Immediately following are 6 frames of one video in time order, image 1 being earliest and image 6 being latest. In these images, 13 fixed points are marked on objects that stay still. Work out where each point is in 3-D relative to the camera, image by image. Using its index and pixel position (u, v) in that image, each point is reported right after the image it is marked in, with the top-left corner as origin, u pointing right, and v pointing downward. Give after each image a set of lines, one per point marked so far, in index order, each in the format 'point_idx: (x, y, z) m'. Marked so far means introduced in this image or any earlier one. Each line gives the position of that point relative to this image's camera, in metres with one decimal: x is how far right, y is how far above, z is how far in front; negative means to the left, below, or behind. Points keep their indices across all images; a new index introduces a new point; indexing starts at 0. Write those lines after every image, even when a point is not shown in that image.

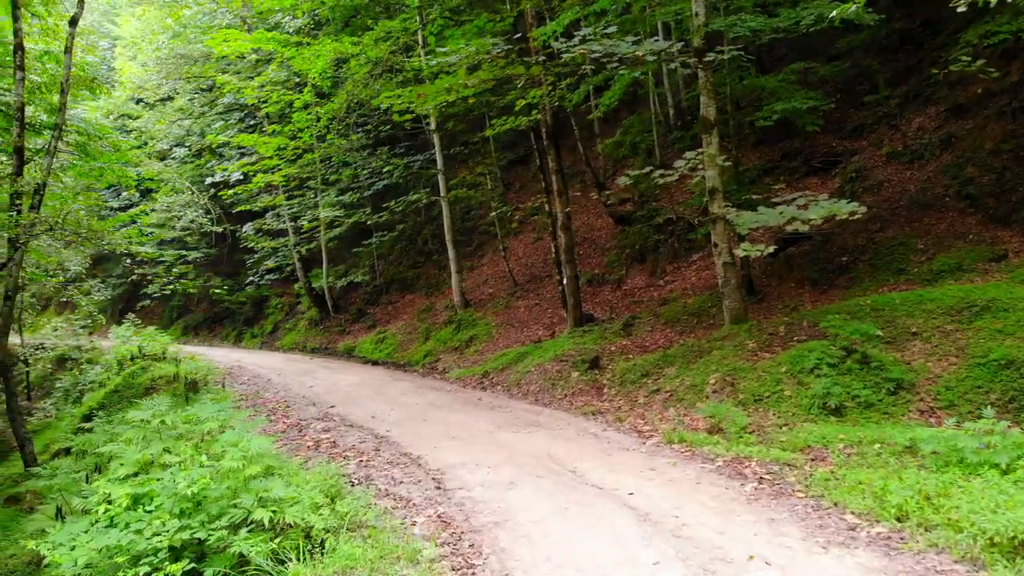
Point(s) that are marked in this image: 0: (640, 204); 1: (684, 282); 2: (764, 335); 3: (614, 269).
0: (+3.0, +2.0, +17.5) m
1: (+3.4, +0.1, +14.6) m
2: (+3.4, -0.6, +10.1) m
3: (+2.3, +0.4, +16.9) m
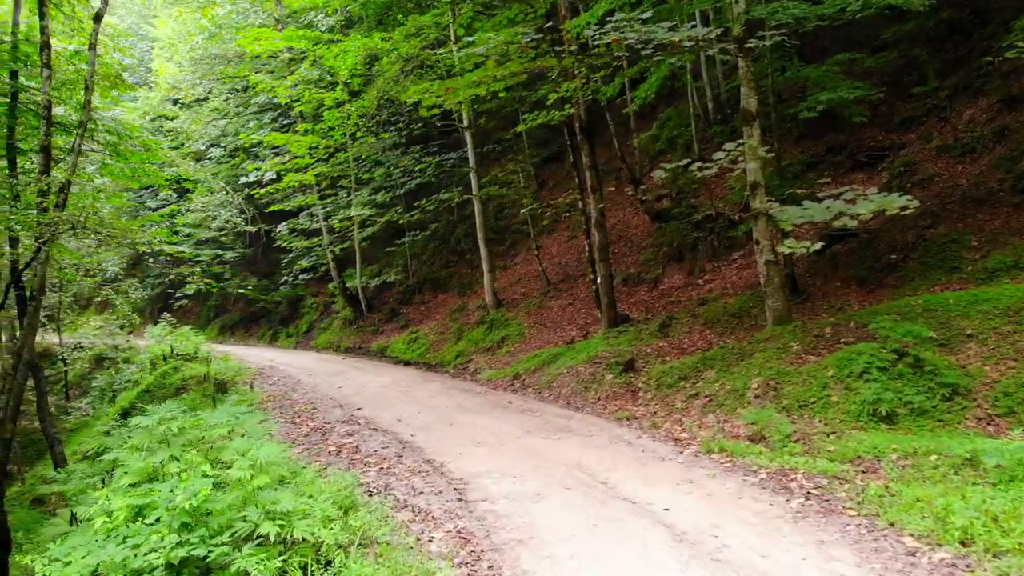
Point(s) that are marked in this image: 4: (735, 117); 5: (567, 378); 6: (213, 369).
0: (+3.8, +2.0, +17.0) m
1: (+4.0, +0.1, +14.1) m
2: (+3.9, -0.6, +9.6) m
3: (+3.1, +0.5, +16.5) m
4: (+5.1, +4.0, +17.1) m
5: (+0.8, -1.4, +11.1) m
6: (-5.4, -1.5, +13.3) m
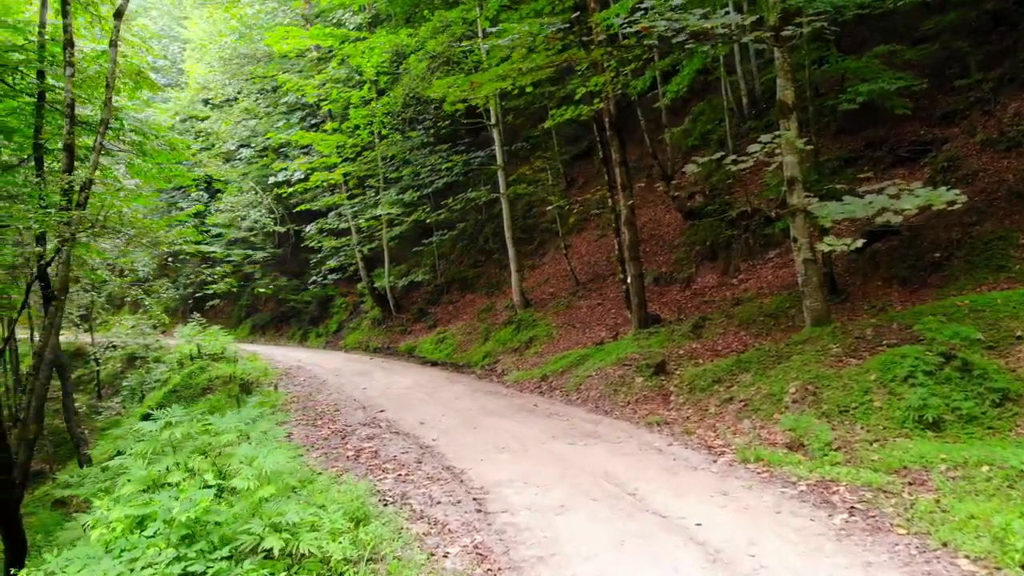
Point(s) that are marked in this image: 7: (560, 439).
0: (+4.5, +2.0, +16.5) m
1: (+4.6, +0.1, +13.7) m
2: (+4.2, -0.6, +9.2) m
3: (+3.7, +0.5, +16.0) m
4: (+5.8, +4.0, +16.6) m
5: (+1.2, -1.4, +10.7) m
6: (-4.9, -1.4, +13.2) m
7: (+0.5, -1.5, +7.1) m
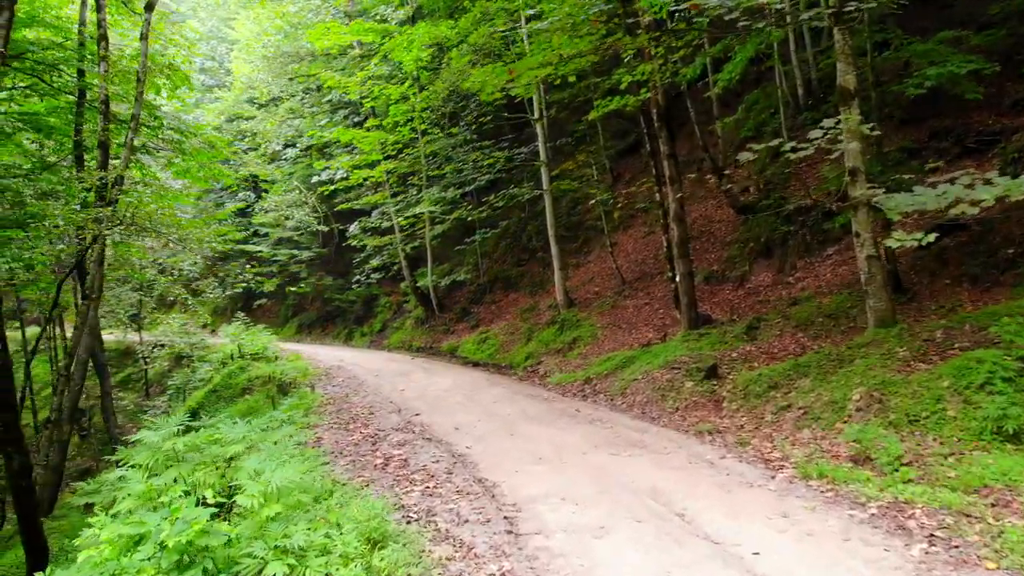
0: (+5.4, +2.0, +15.8) m
1: (+5.3, +0.1, +12.9) m
2: (+4.7, -0.6, +8.4) m
3: (+4.6, +0.5, +15.3) m
4: (+6.7, +4.0, +15.7) m
5: (+1.8, -1.3, +10.2) m
6: (-4.1, -1.4, +13.1) m
7: (+0.8, -1.5, +6.7) m
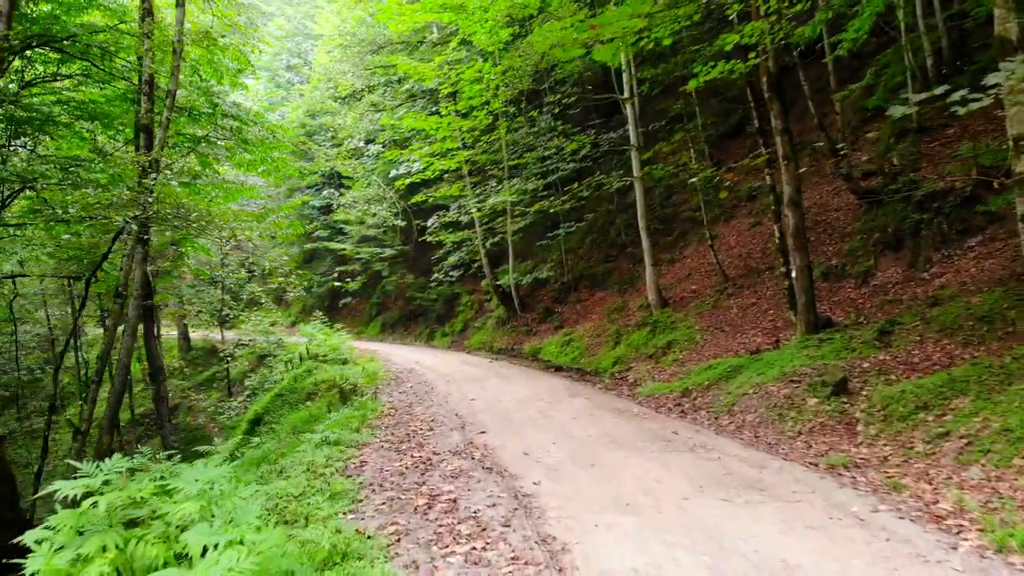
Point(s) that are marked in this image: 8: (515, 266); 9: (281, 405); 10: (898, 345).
0: (+7.0, +2.1, +13.7) m
1: (+6.6, +0.2, +10.8) m
2: (+5.4, -0.6, +6.5) m
3: (+6.2, +0.5, +13.3) m
4: (+8.3, +4.0, +13.5) m
5: (+2.8, -1.3, +8.6) m
6: (-2.7, -1.4, +12.2) m
7: (+1.4, -1.4, +5.2) m
8: (+0.1, +0.6, +19.7) m
9: (-3.7, -1.9, +11.9) m
10: (+4.9, -0.7, +9.4) m
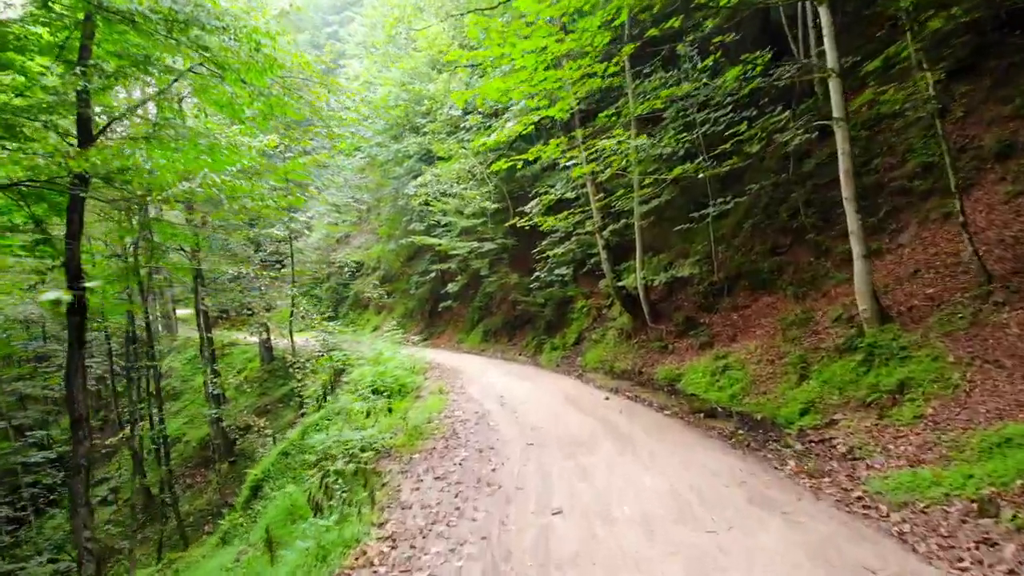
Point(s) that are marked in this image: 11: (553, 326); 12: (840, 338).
0: (+8.5, +2.0, +7.7) m
1: (+7.5, +0.1, +5.0) m
2: (+5.6, -0.6, +0.9) m
3: (+7.6, +0.5, +7.5) m
4: (+9.7, +4.0, +7.3) m
5: (+3.4, -1.4, +3.5) m
6: (-1.4, -1.5, +7.9) m
7: (+1.4, -1.5, +0.3) m
8: (+2.7, +0.5, +14.9) m
9: (-2.4, -1.9, +7.9) m
10: (+5.6, -0.8, +3.9) m
11: (+1.0, -0.9, +18.1) m
12: (+4.2, -0.6, +9.5) m
